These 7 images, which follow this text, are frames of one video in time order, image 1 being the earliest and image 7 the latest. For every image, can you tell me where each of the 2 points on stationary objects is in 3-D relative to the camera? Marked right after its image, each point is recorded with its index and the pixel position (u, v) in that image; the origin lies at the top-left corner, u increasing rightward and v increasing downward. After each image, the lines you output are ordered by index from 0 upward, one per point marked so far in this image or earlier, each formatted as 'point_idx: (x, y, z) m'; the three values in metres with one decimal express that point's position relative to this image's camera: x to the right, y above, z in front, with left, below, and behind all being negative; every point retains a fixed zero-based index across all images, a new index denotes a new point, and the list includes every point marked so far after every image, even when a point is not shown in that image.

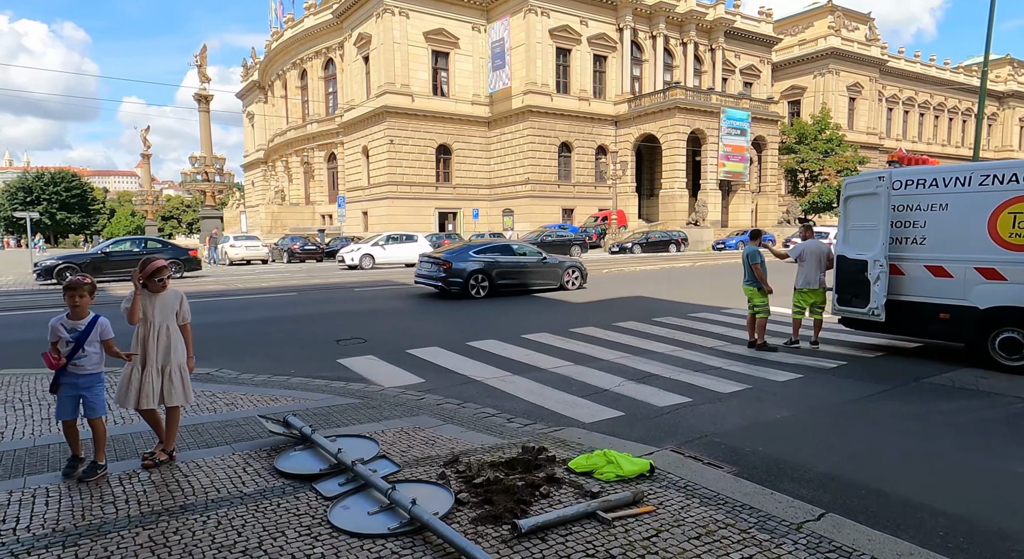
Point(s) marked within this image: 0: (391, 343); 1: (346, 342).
0: (-1.8, -1.0, +10.5) m
1: (-2.4, -1.0, +10.4) m
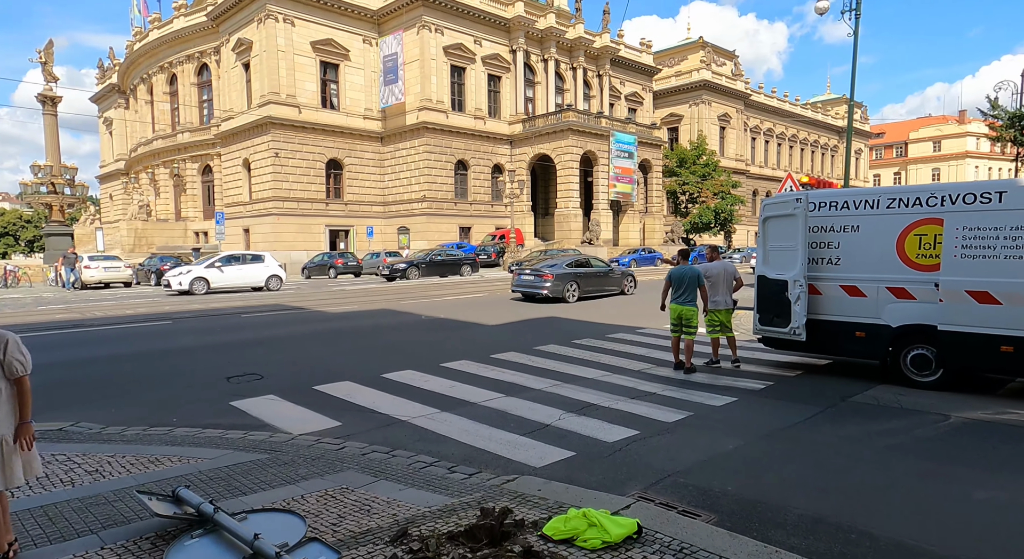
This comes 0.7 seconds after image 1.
0: (-2.8, -1.3, +9.1) m
1: (-3.5, -1.3, +9.0) m
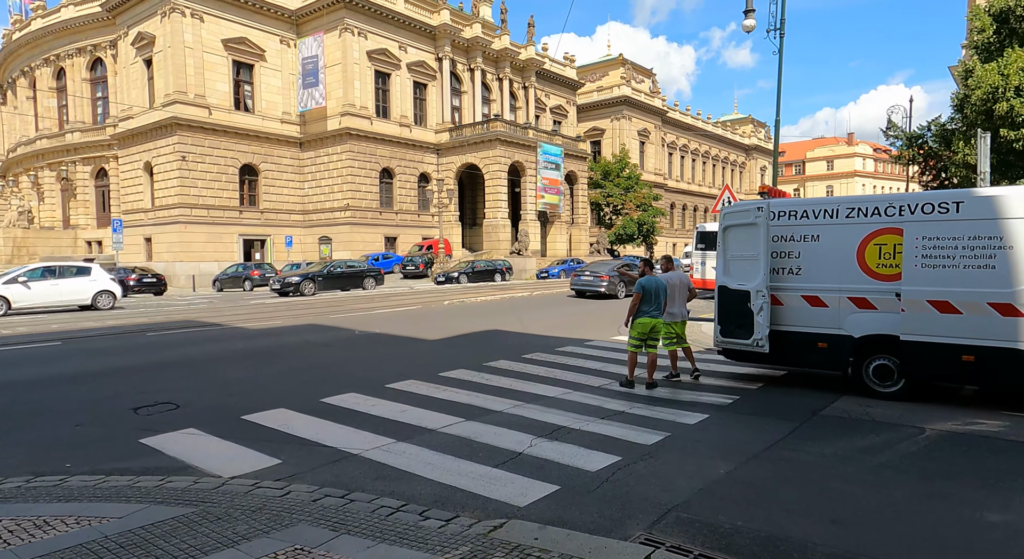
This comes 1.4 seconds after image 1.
0: (-3.4, -1.5, +7.9) m
1: (-4.0, -1.5, +7.8) m
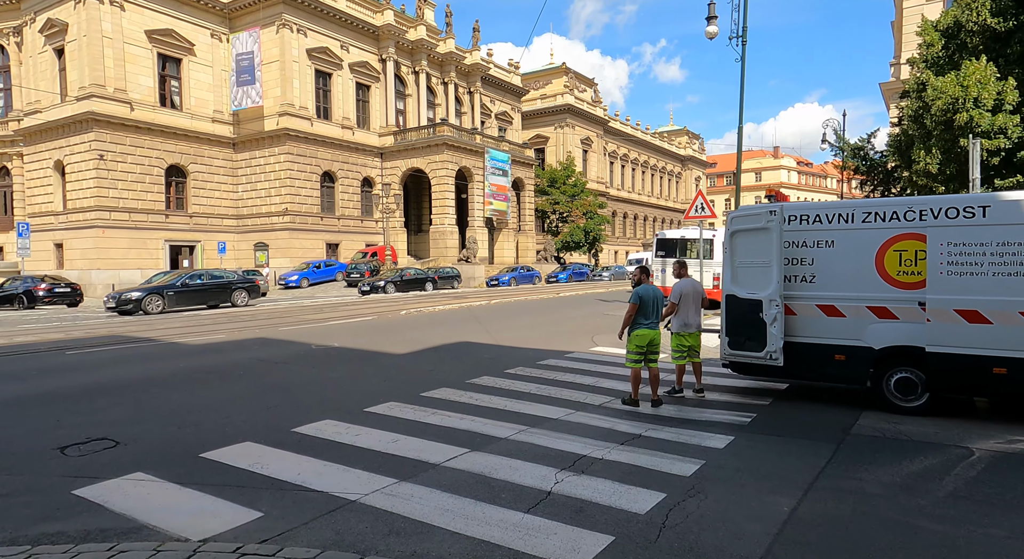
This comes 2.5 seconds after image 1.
0: (-3.3, -1.6, +6.6) m
1: (-3.9, -1.5, +6.4) m
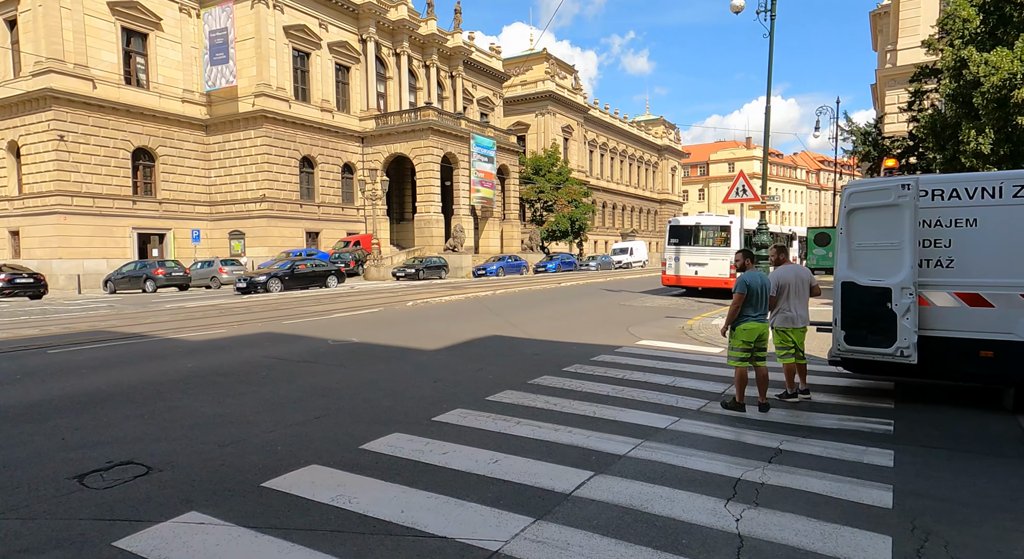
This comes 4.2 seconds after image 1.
0: (-2.2, -1.4, +5.2) m
1: (-2.9, -1.4, +4.9) m
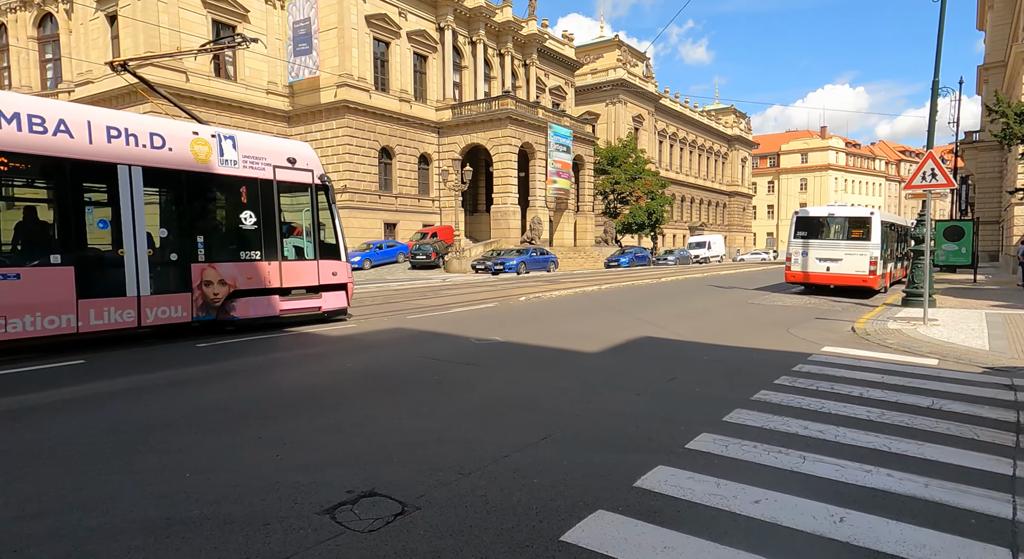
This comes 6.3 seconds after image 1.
0: (-0.1, -1.4, +4.0) m
1: (-0.7, -1.4, +3.8) m
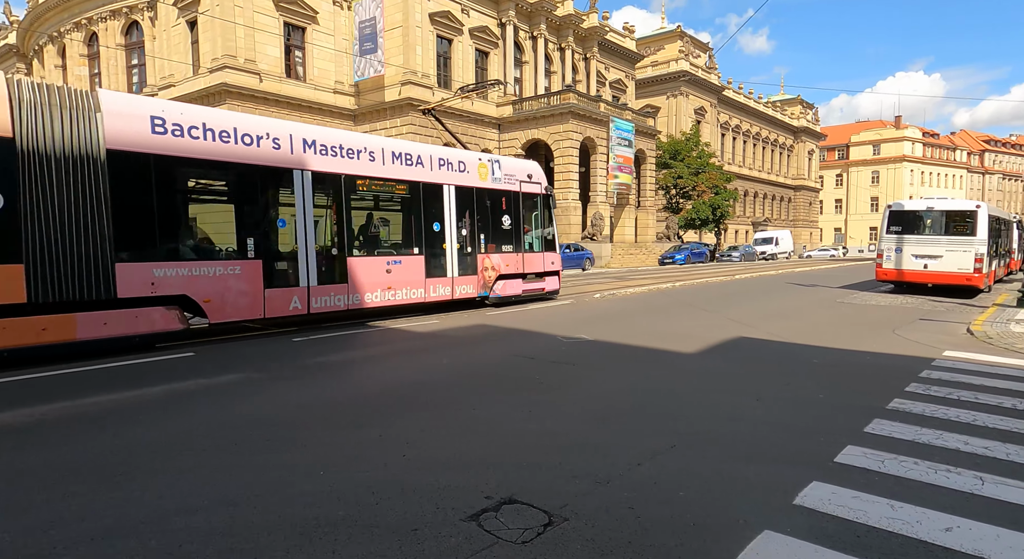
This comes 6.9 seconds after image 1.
0: (+0.8, -1.4, +3.6) m
1: (+0.1, -1.4, +3.4) m
